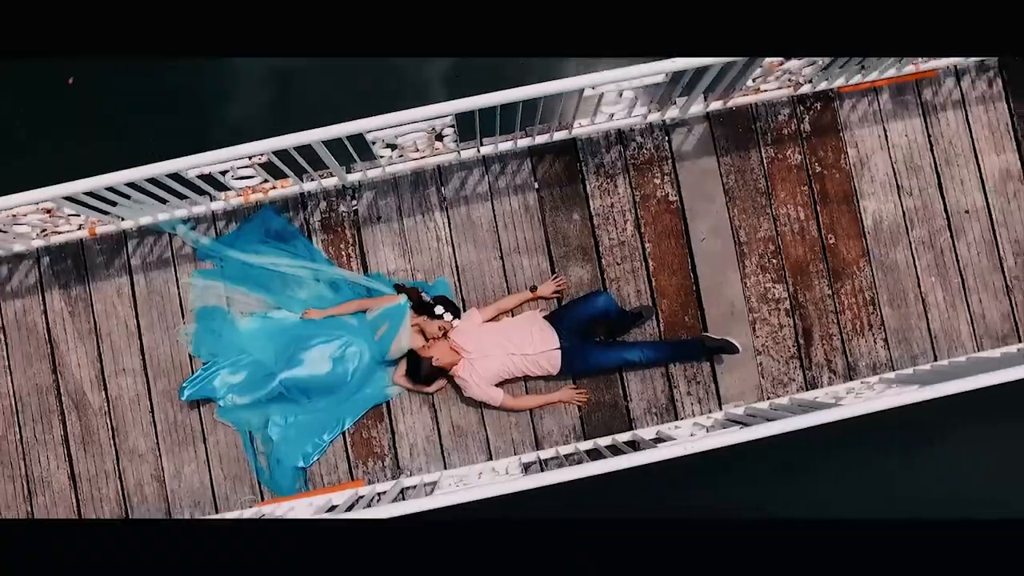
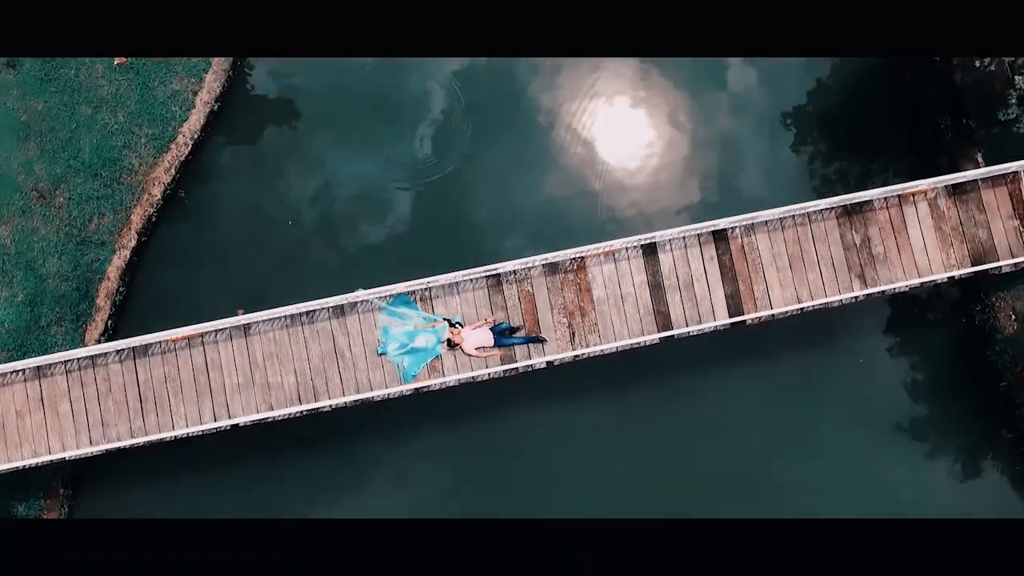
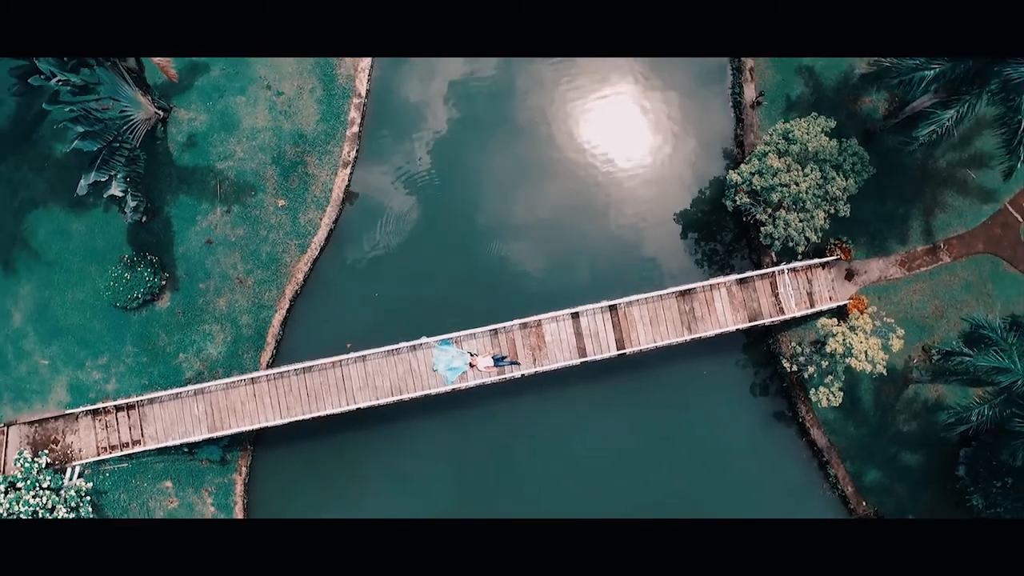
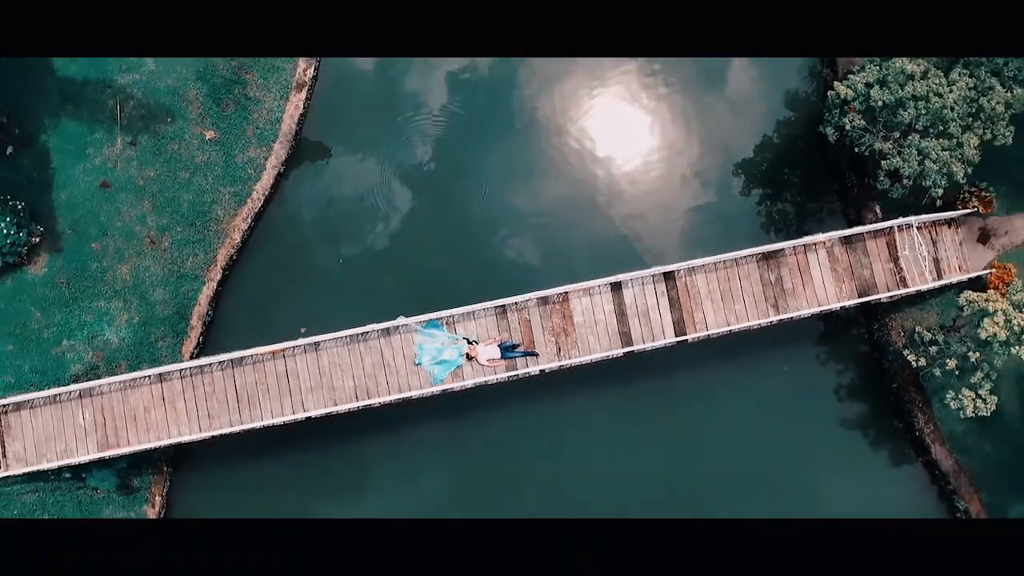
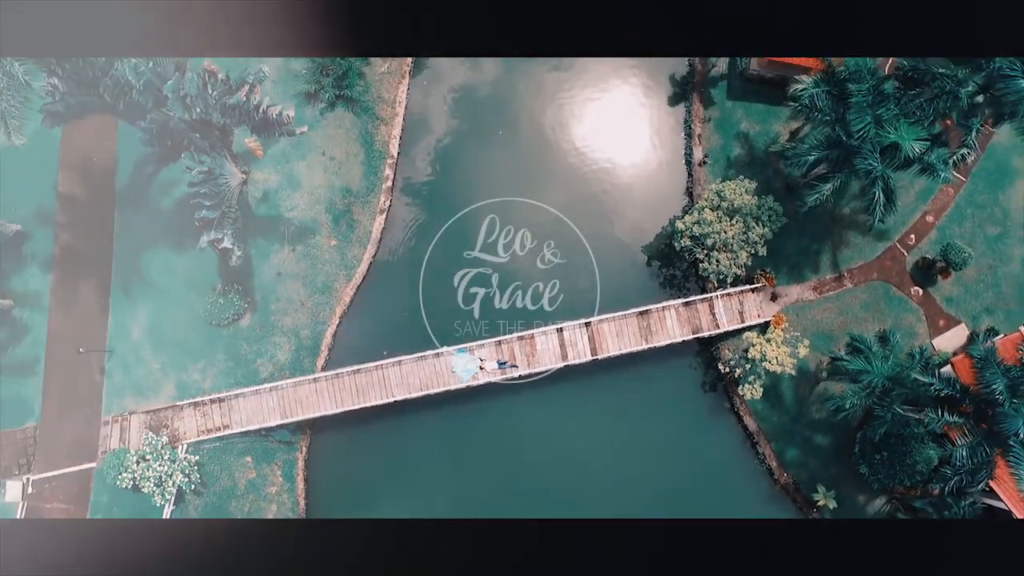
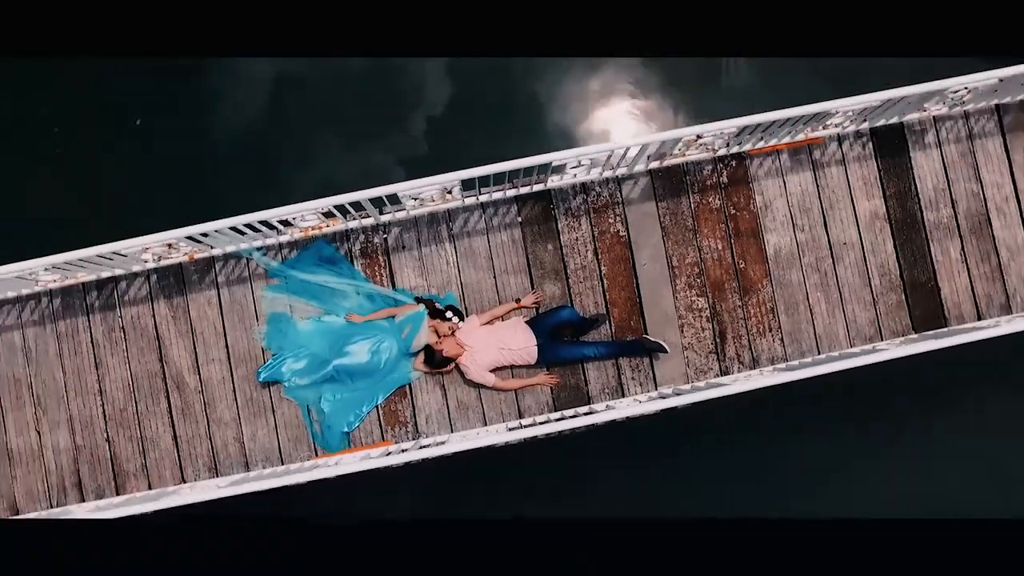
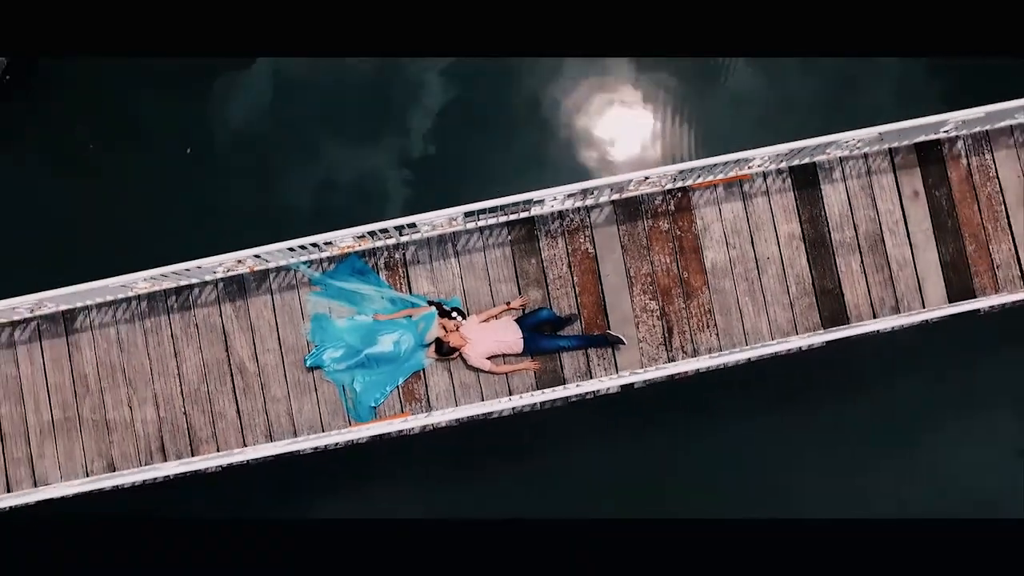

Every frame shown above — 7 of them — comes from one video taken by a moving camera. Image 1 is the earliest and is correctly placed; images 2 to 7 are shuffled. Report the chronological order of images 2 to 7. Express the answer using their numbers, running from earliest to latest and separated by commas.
6, 7, 2, 4, 3, 5
